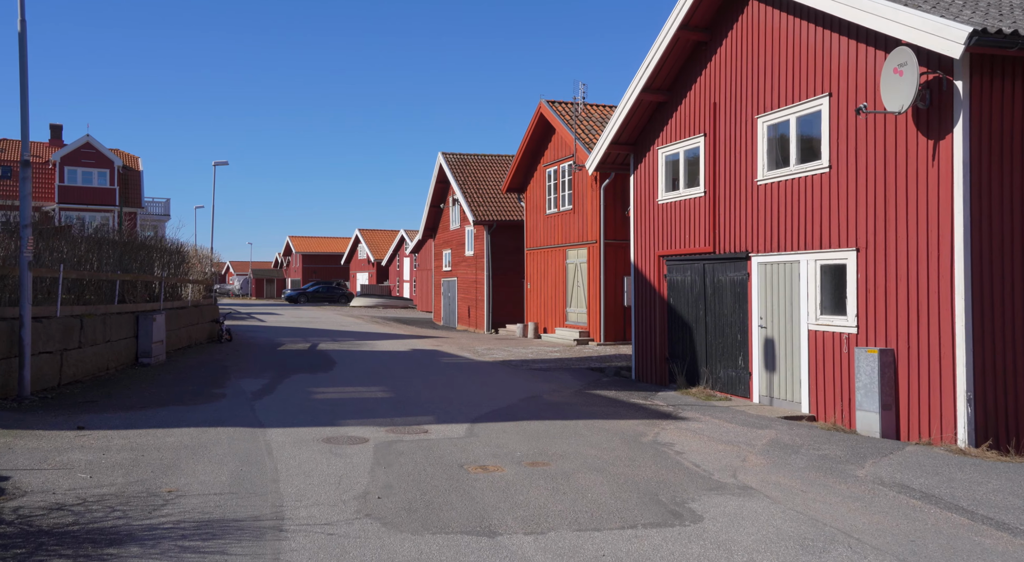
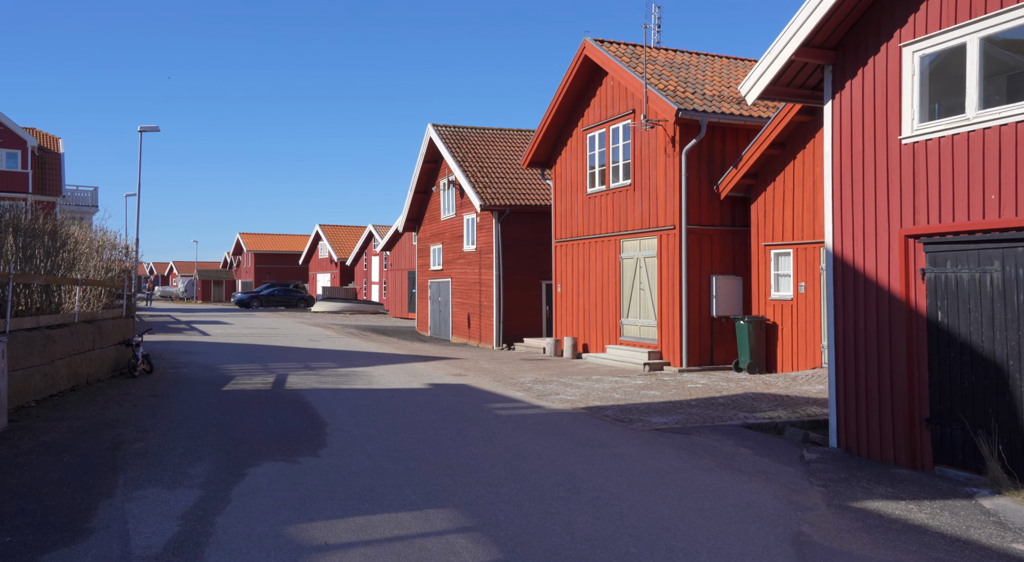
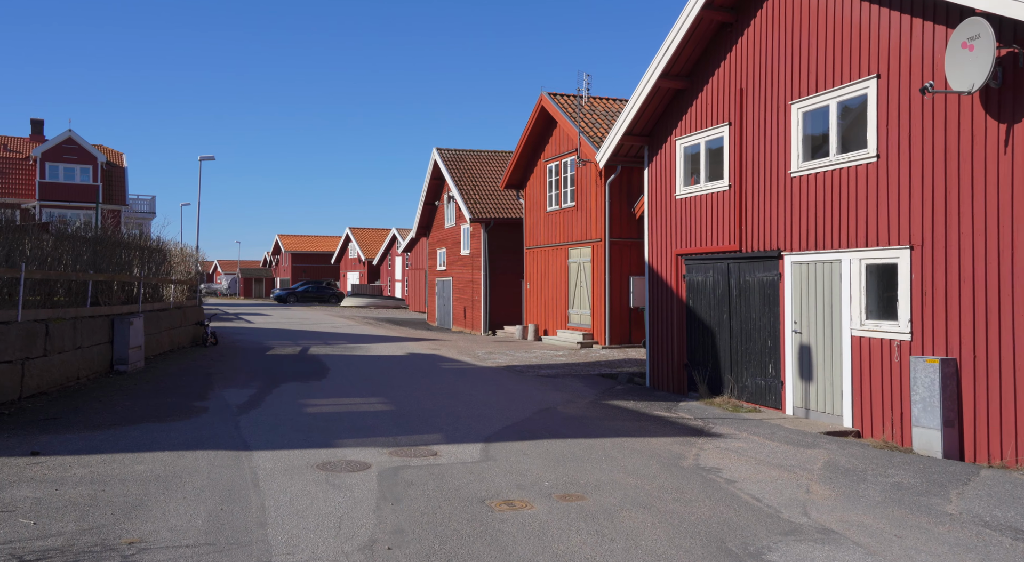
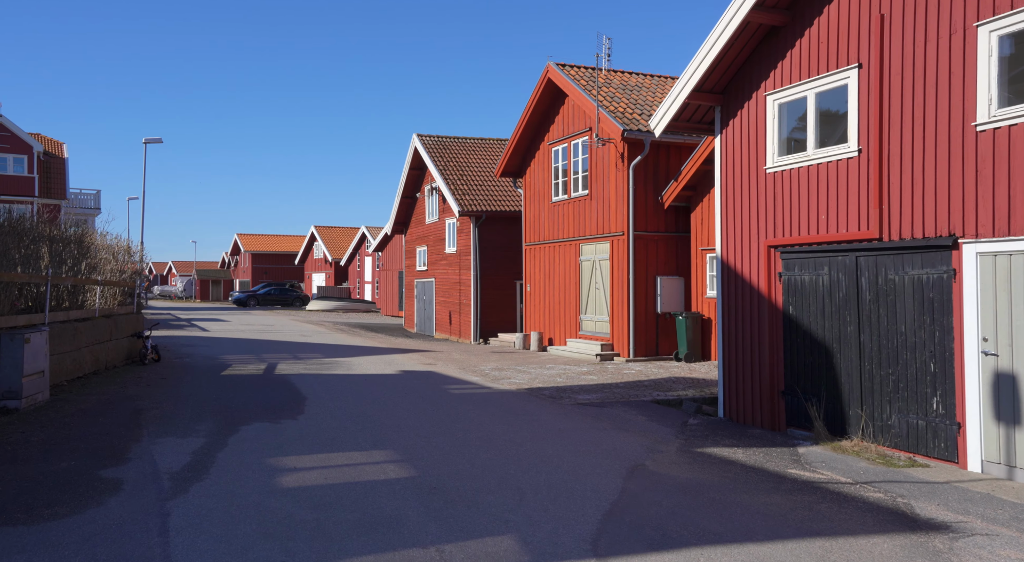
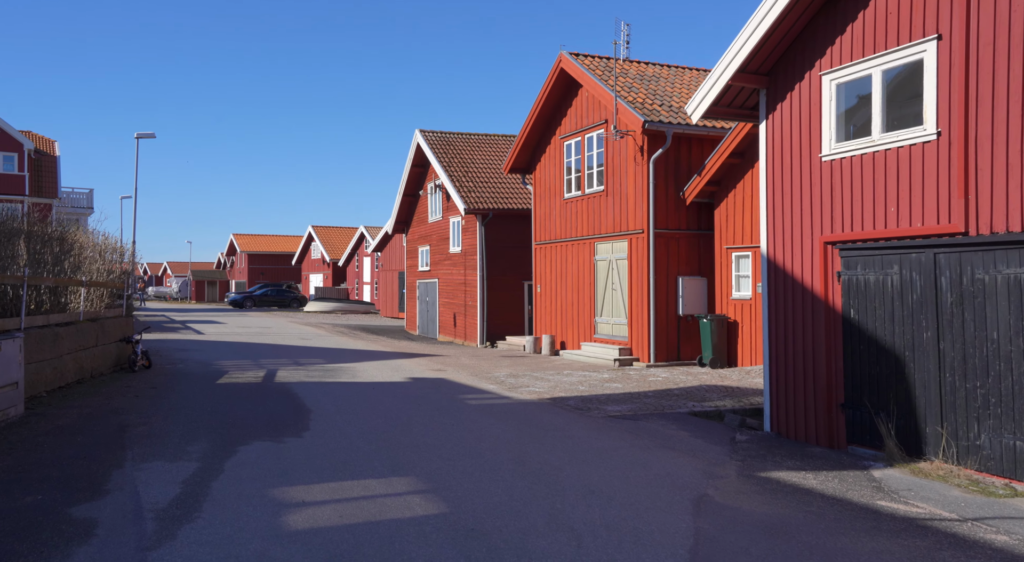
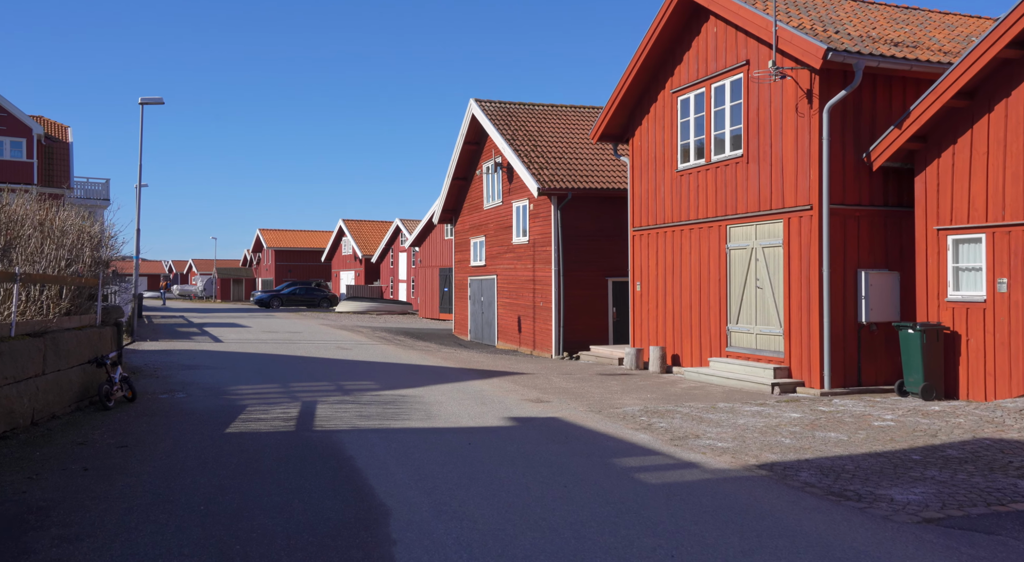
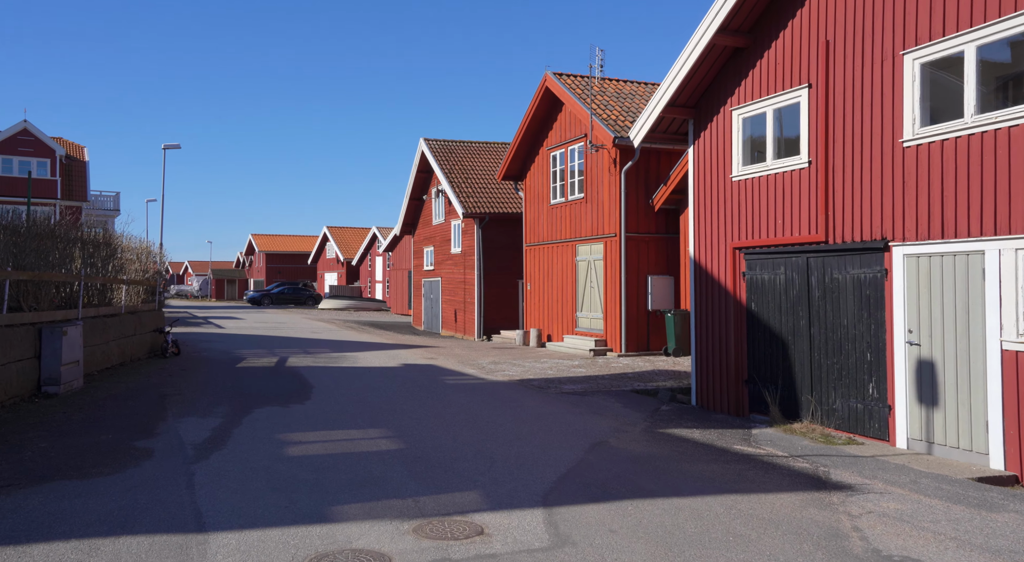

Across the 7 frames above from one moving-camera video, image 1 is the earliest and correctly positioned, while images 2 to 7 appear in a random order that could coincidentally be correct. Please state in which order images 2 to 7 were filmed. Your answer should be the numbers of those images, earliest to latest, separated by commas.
3, 7, 4, 5, 2, 6
